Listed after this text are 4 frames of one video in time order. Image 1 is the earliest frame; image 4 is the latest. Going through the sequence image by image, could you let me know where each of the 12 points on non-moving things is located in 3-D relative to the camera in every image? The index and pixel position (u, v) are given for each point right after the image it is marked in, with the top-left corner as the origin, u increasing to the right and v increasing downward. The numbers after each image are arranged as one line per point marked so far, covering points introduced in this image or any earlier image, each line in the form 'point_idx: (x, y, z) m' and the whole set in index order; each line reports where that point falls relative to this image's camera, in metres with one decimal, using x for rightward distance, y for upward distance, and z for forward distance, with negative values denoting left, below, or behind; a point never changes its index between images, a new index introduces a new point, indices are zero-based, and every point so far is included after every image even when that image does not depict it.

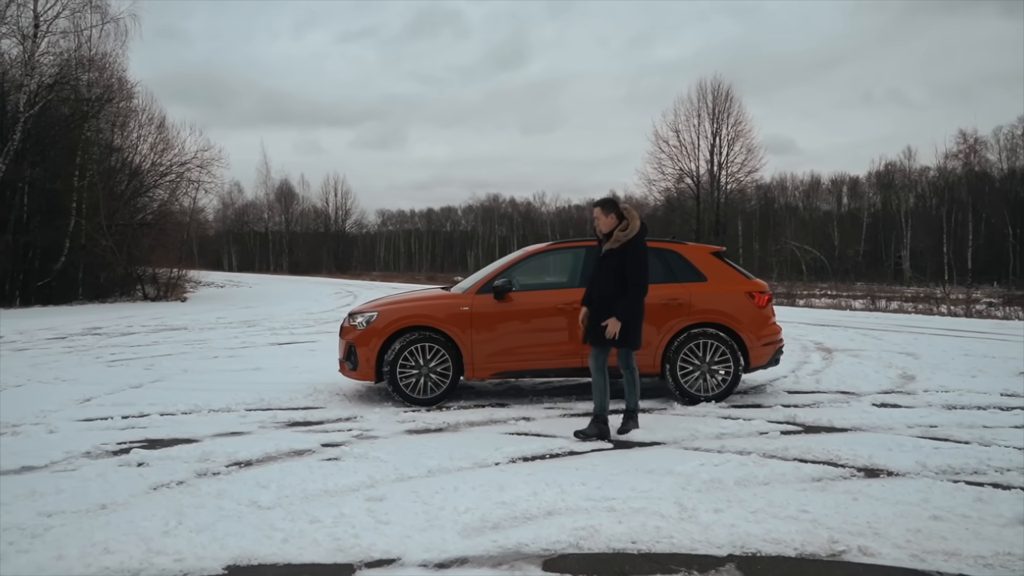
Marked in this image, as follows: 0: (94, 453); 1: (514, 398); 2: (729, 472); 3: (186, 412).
0: (-2.6, -1.0, +5.2) m
1: (0.0, -0.9, +7.1) m
2: (+1.2, -1.0, +4.6) m
3: (-2.5, -1.0, +6.5) m
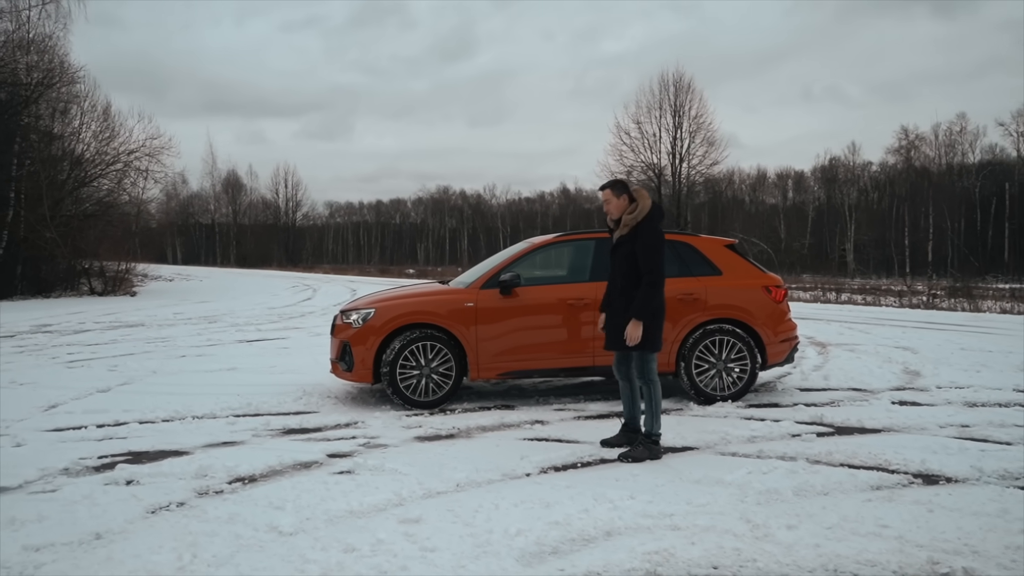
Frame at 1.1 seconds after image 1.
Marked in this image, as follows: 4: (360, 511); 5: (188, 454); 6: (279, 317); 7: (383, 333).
0: (-2.4, -1.0, +4.6) m
1: (0.0, -0.9, +6.7) m
2: (+1.4, -1.0, +4.3) m
3: (-2.4, -0.9, +5.9) m
4: (-0.7, -1.0, +3.9) m
5: (-1.9, -1.0, +4.9) m
6: (-4.4, -0.5, +16.0) m
7: (-1.0, -0.3, +6.4) m
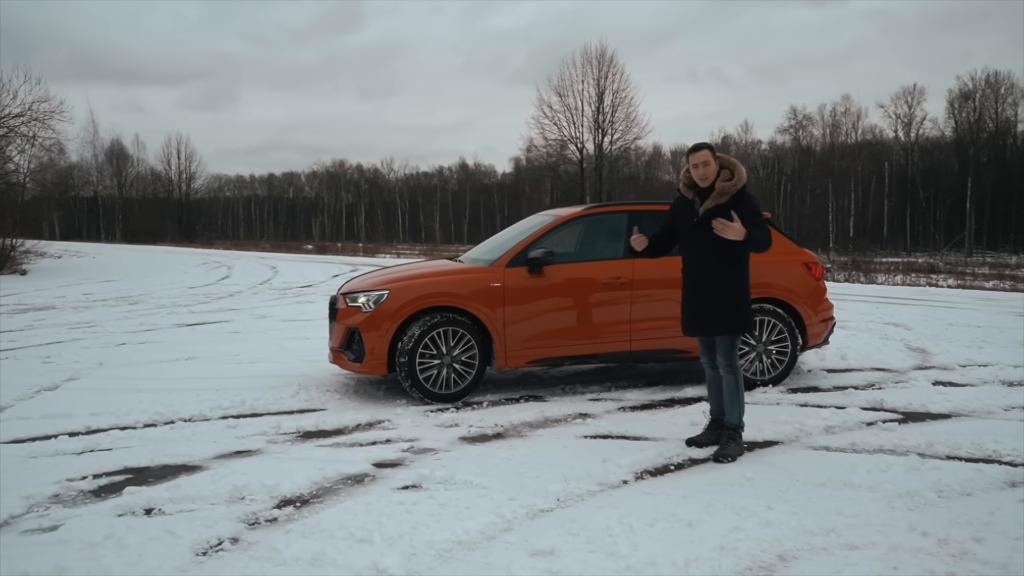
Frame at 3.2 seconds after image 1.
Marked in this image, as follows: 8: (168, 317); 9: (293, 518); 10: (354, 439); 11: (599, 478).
0: (-2.0, -0.9, +3.7) m
1: (+0.2, -0.7, +6.1) m
2: (+1.9, -0.9, +3.9) m
3: (-2.1, -0.8, +5.0) m
4: (-0.2, -1.0, +3.2) m
5: (-1.5, -0.9, +4.1) m
6: (-5.4, -0.1, +14.7) m
7: (-0.8, -0.2, +5.6) m
8: (-4.7, -0.4, +11.4) m
9: (-0.9, -0.9, +3.4) m
10: (-0.9, -0.9, +4.7) m
11: (+0.4, -0.9, +4.0) m
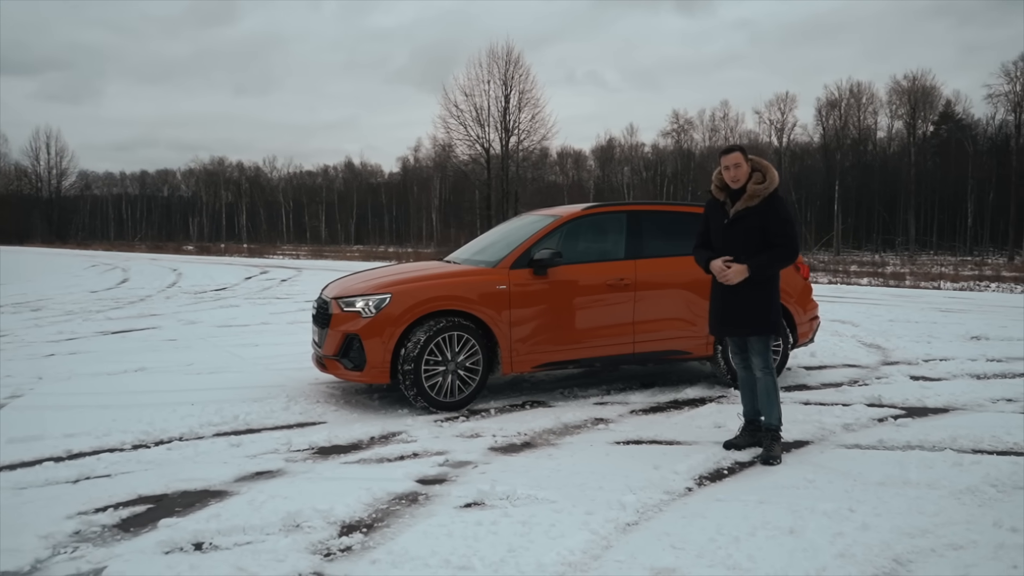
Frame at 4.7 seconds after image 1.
0: (-1.7, -1.0, +3.3) m
1: (+0.2, -0.7, +5.9) m
2: (+2.1, -0.9, +3.9) m
3: (-2.0, -0.9, +4.5) m
4: (+0.2, -1.0, +3.0) m
5: (-1.2, -0.9, +3.7) m
6: (-6.5, -0.2, +13.7) m
7: (-0.7, -0.2, +5.3) m
8: (-5.4, -0.5, +10.5) m
9: (-0.5, -1.0, +3.1) m
10: (-0.7, -0.9, +4.4) m
11: (+0.7, -0.9, +3.8) m
